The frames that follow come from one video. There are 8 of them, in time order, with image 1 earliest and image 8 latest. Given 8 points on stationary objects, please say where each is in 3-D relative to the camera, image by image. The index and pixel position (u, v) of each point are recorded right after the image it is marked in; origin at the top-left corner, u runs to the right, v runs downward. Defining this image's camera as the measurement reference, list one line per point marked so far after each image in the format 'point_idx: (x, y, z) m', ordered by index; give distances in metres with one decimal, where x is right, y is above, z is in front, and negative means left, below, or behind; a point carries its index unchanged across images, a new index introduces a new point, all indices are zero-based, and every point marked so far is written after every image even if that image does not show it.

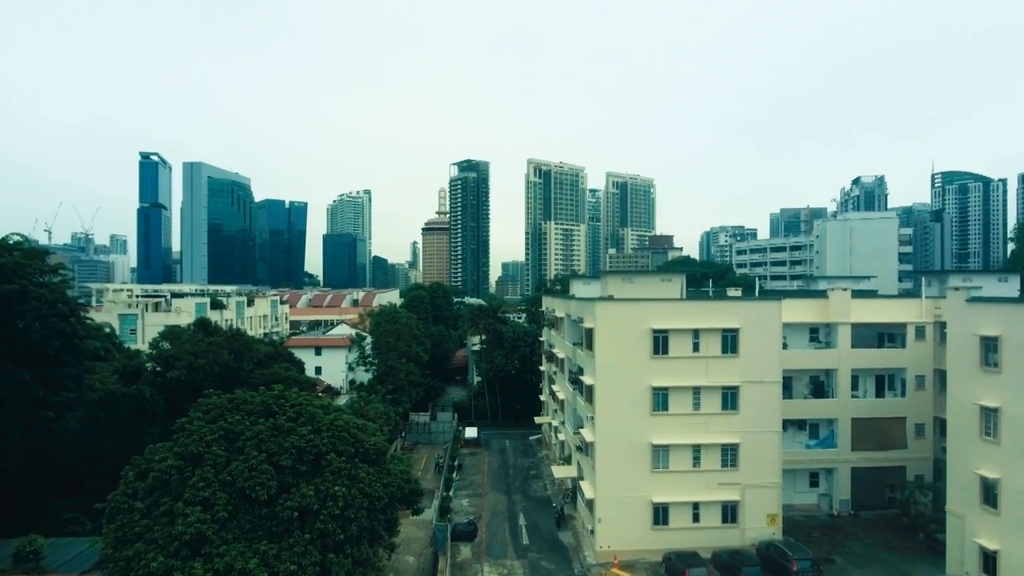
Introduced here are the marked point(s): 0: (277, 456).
0: (-6.4, -4.5, +17.1) m
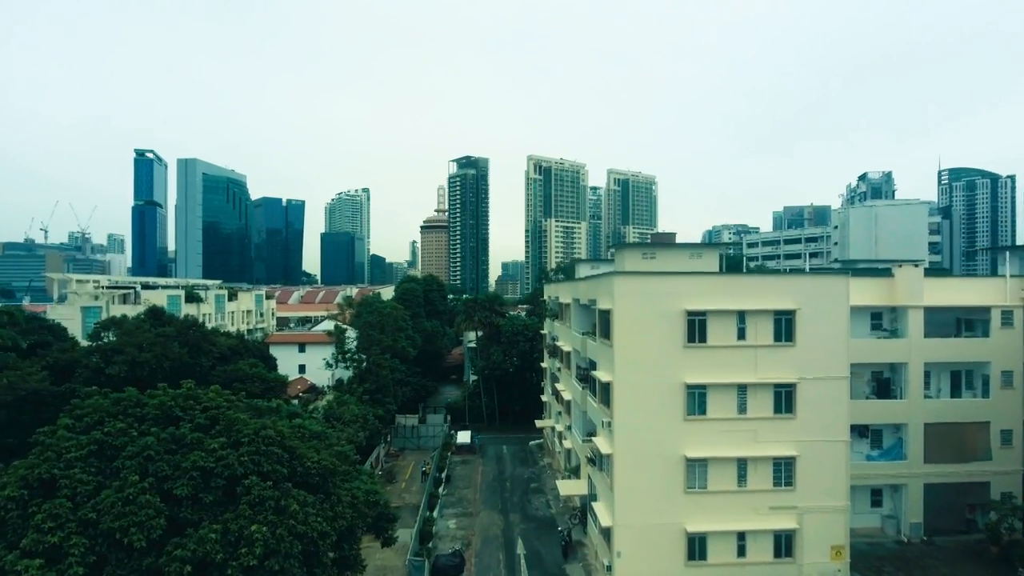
0: (-6.5, -3.7, +12.1) m
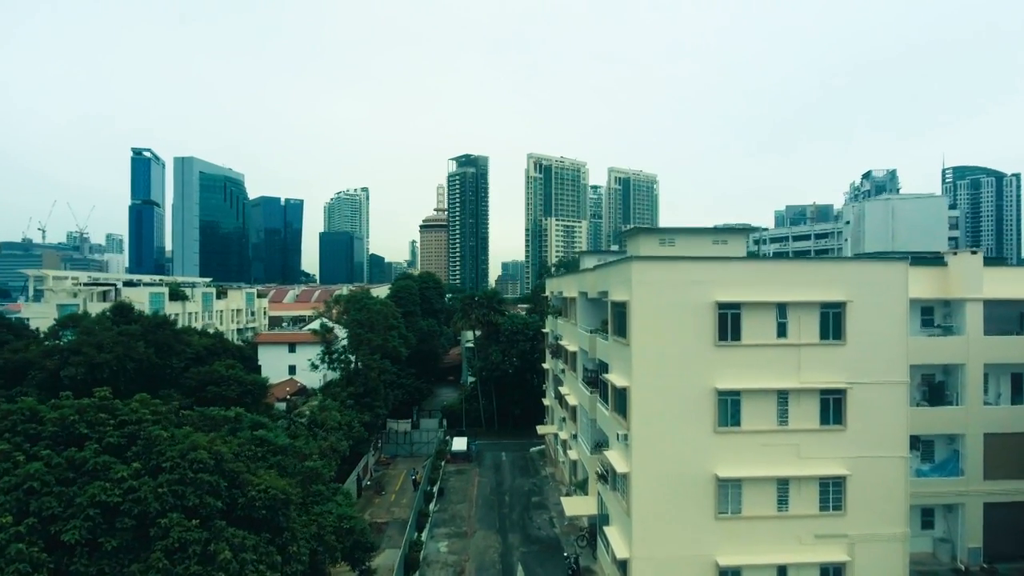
0: (-6.5, -3.4, +9.2) m
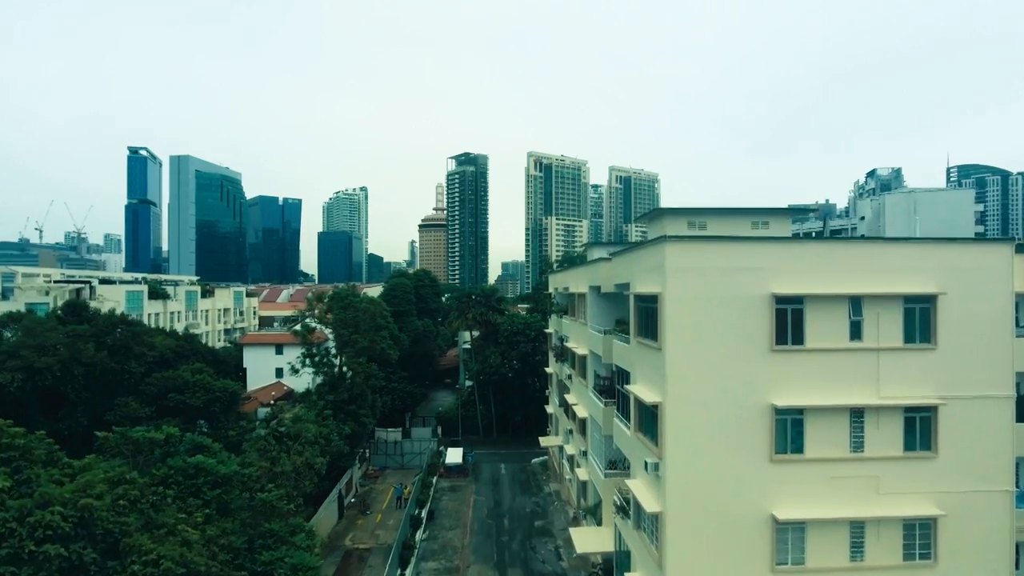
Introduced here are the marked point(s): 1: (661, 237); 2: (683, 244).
0: (-6.5, -3.2, +5.8) m
1: (+2.9, +1.0, +12.4) m
2: (+3.3, +0.8, +12.1) m
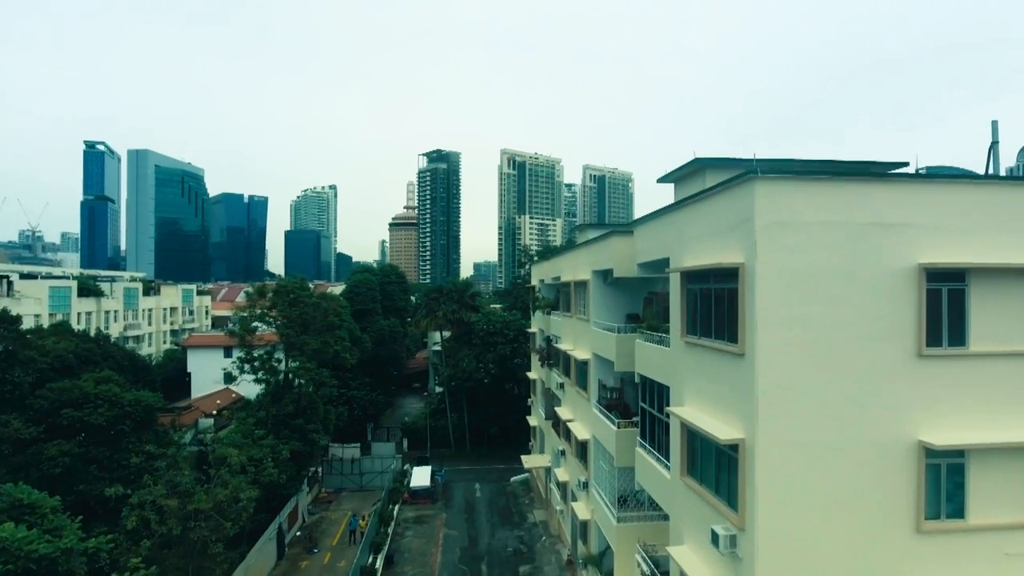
0: (-6.3, -2.8, +0.7) m
1: (+2.8, +1.4, +7.7) m
2: (+3.2, +1.2, +7.5) m
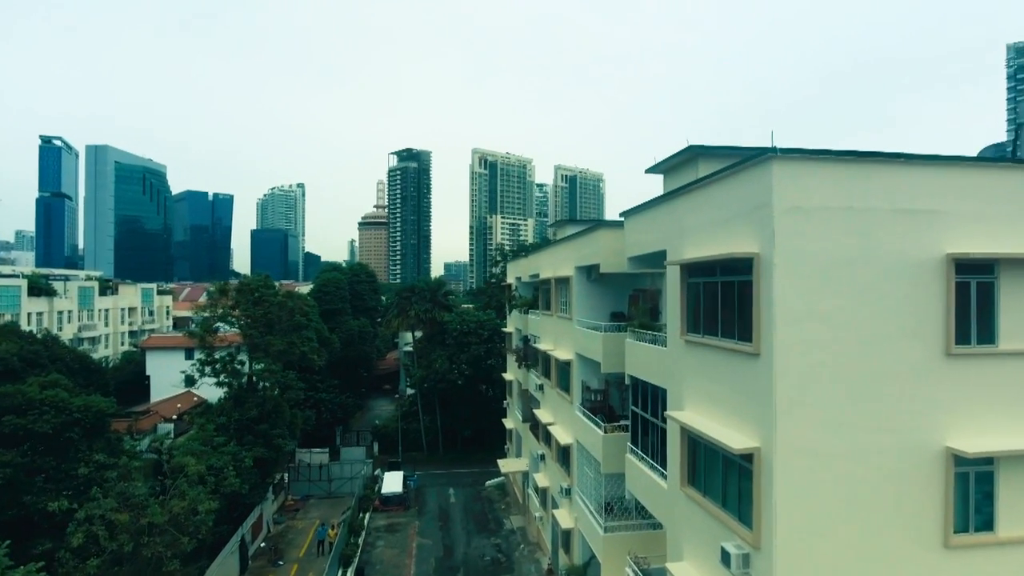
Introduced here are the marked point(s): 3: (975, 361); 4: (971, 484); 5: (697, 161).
0: (-6.1, -2.7, -0.4) m
1: (+2.7, +1.5, +7.0) m
2: (+3.1, +1.3, +6.8) m
3: (+5.1, -0.8, +7.0) m
4: (+5.1, -2.2, +7.1) m
5: (+3.5, +2.4, +12.0) m
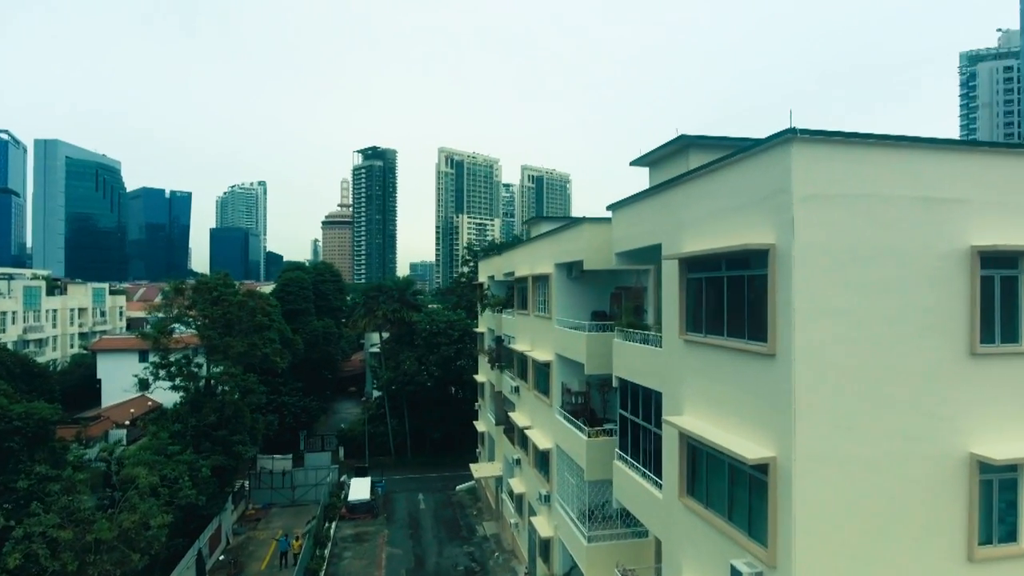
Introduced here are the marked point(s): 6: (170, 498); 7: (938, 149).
0: (-5.8, -2.6, -1.5) m
1: (+2.6, +1.5, +6.4) m
2: (+3.0, +1.4, +6.2) m
3: (+5.0, -0.7, +6.5) m
4: (+5.0, -2.1, +6.6) m
5: (+3.1, +2.4, +11.4) m
6: (-10.1, -6.1, +18.8) m
7: (+4.3, +1.4, +6.4) m
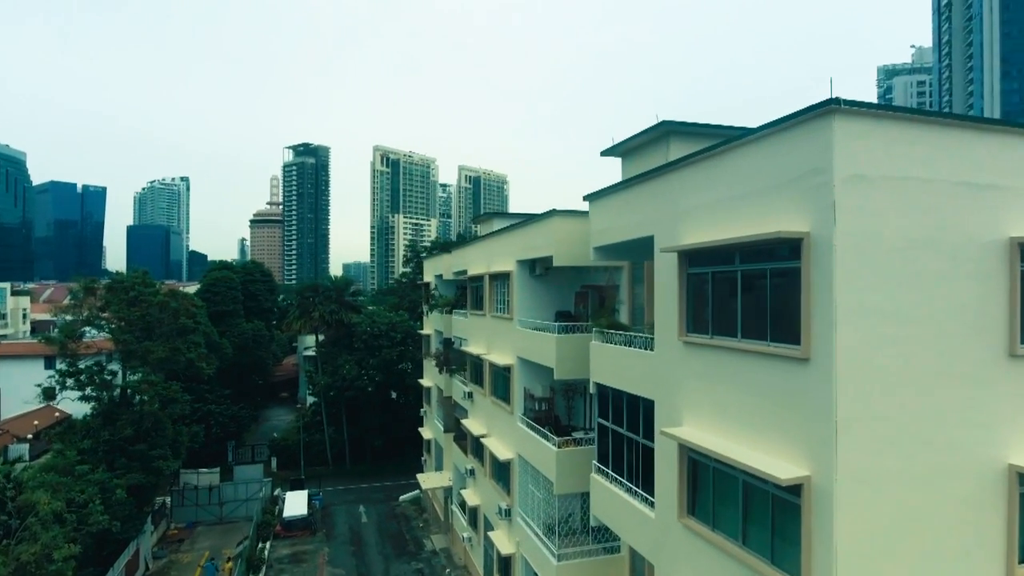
0: (-5.0, -2.5, -3.1) m
1: (+2.6, +1.6, +5.6) m
2: (+3.0, +1.4, +5.5) m
3: (+4.9, -0.7, +6.0) m
4: (+4.9, -2.1, +6.1) m
5: (+2.6, +2.5, +10.7) m
6: (-11.3, -6.0, +16.6) m
7: (+4.3, +1.4, +5.8) m
